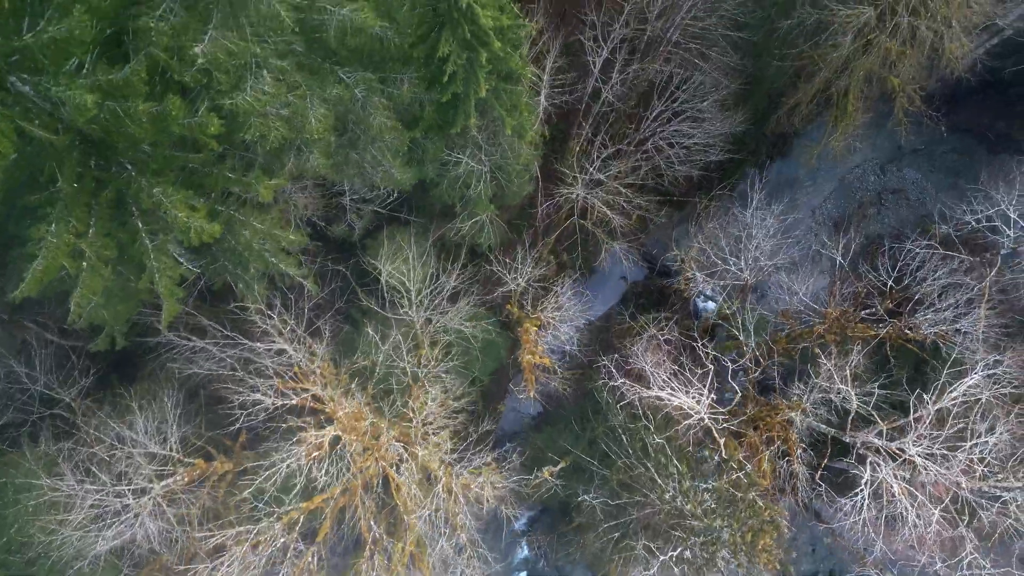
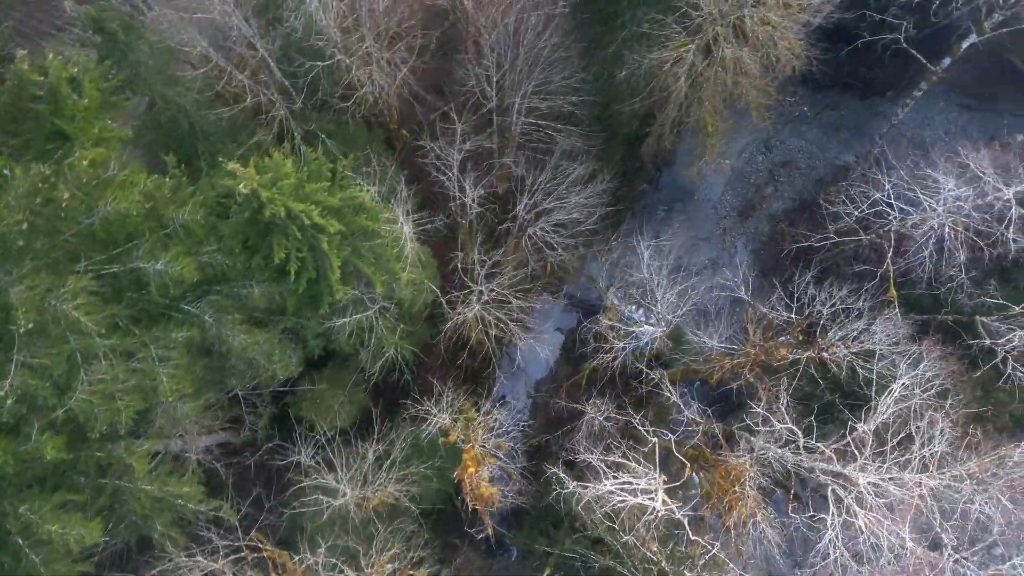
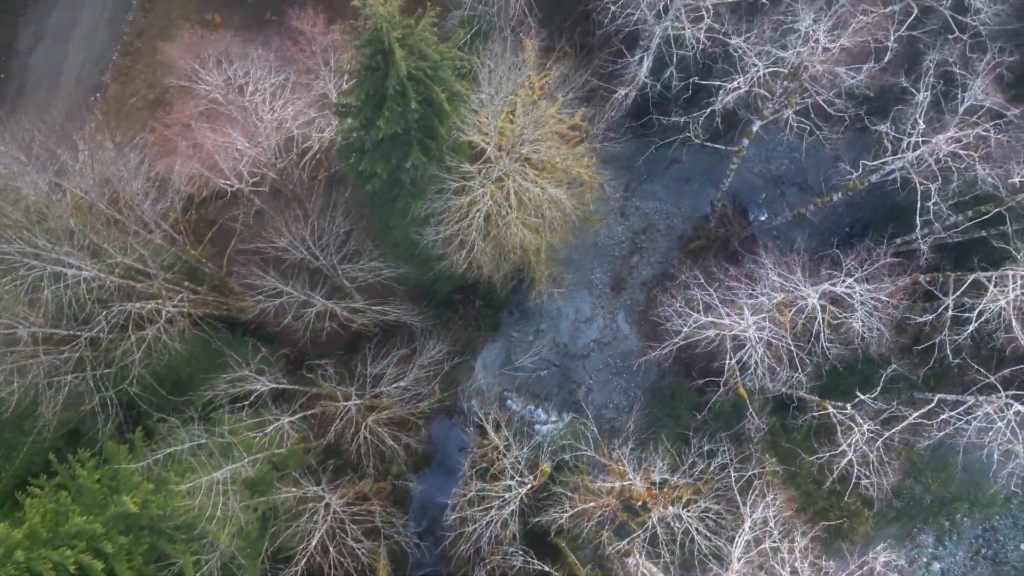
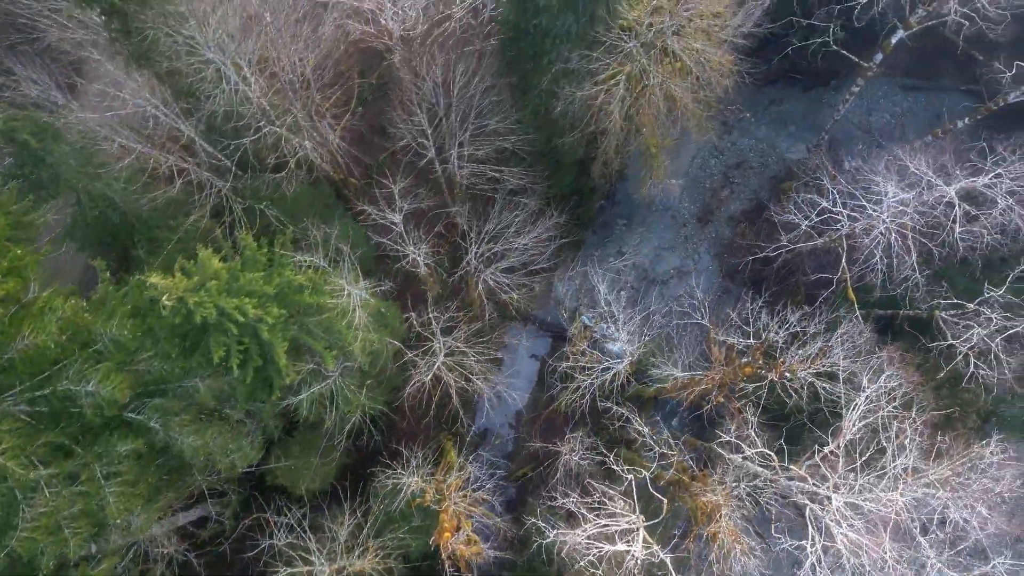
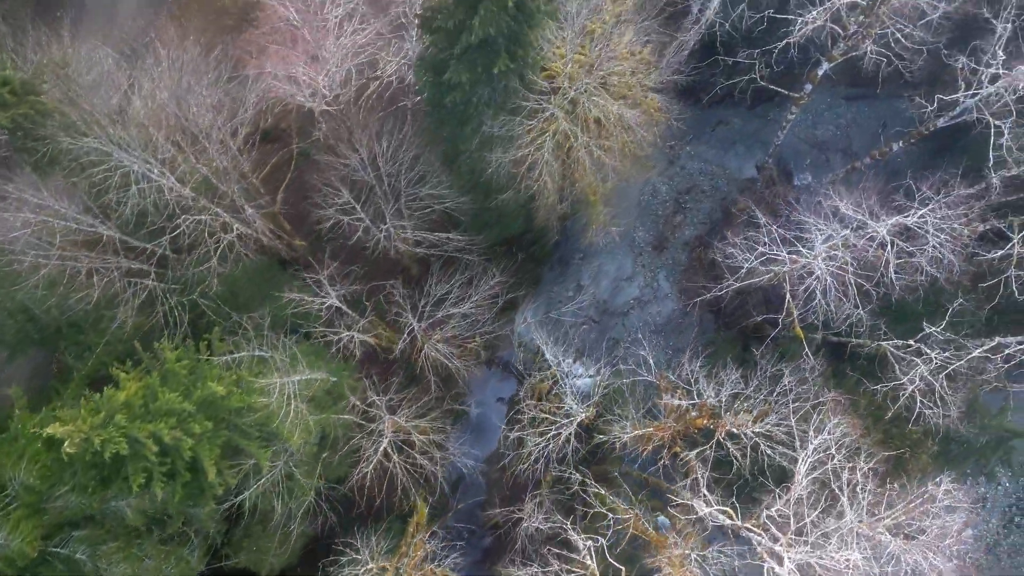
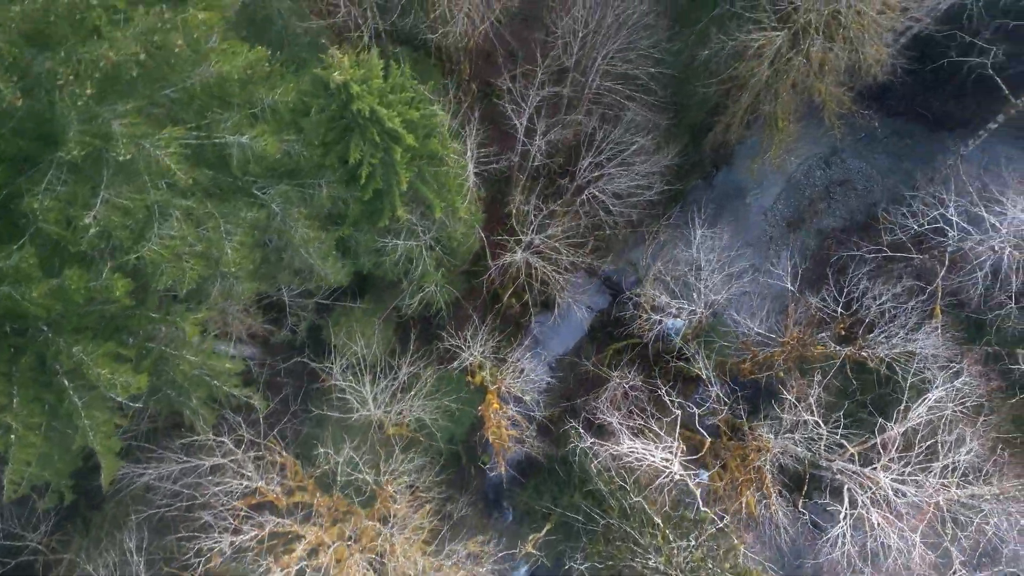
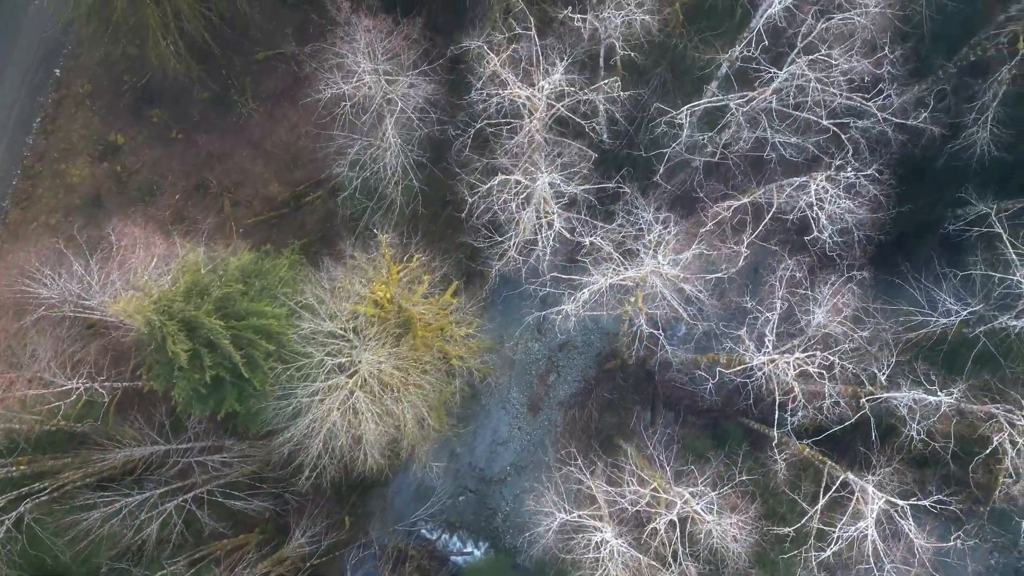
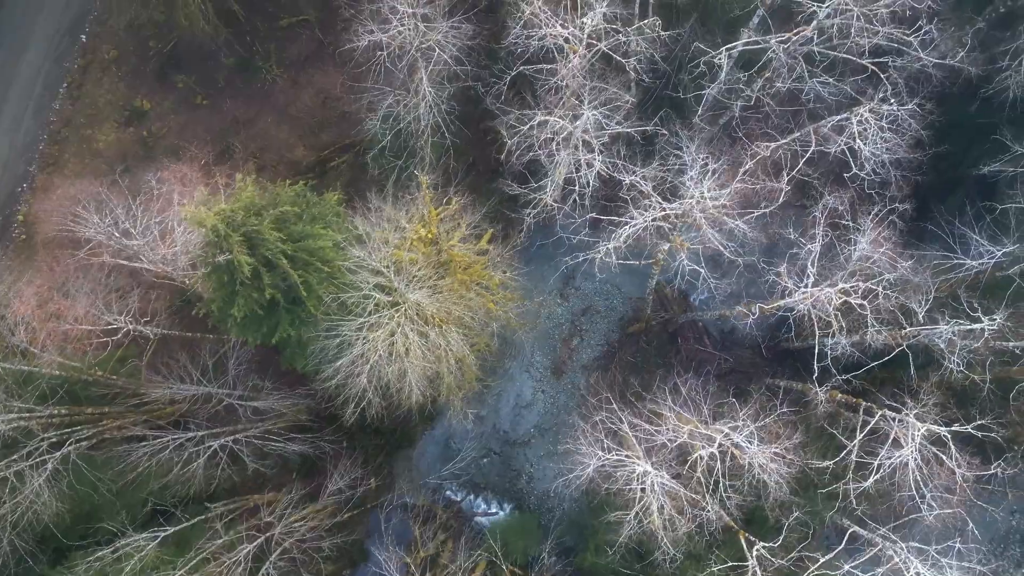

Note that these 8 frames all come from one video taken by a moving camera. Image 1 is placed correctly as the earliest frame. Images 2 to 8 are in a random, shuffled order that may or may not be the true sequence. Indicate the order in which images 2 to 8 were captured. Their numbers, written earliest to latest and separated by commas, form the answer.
6, 2, 4, 5, 3, 8, 7
